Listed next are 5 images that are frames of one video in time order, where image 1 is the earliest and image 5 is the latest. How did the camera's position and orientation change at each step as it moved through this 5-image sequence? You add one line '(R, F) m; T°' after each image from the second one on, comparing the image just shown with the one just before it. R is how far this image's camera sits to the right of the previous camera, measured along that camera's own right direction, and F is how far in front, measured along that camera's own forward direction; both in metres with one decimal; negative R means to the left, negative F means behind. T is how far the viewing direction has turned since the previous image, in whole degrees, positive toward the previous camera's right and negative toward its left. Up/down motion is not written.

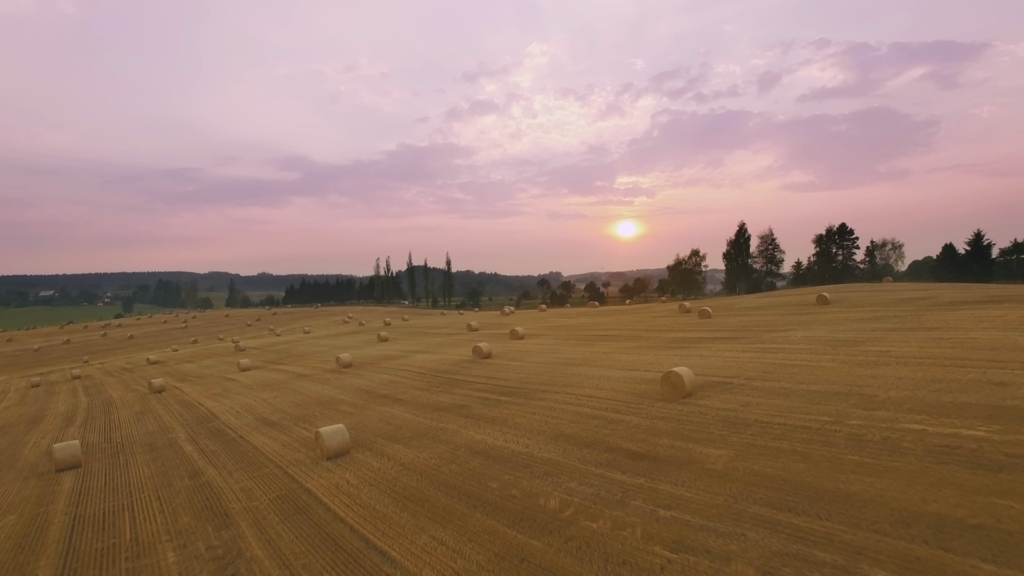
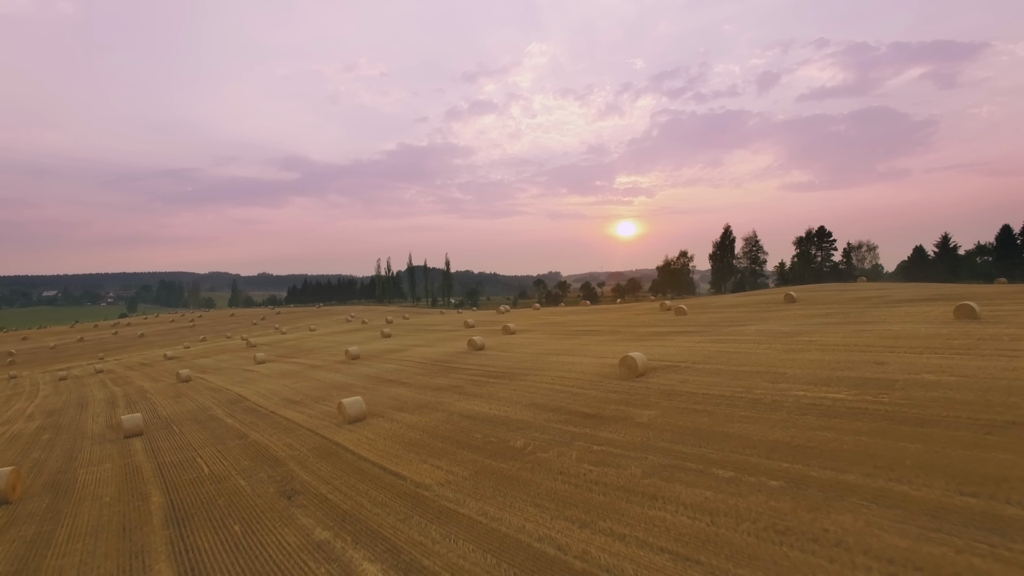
(+0.4, -2.1) m; 0°
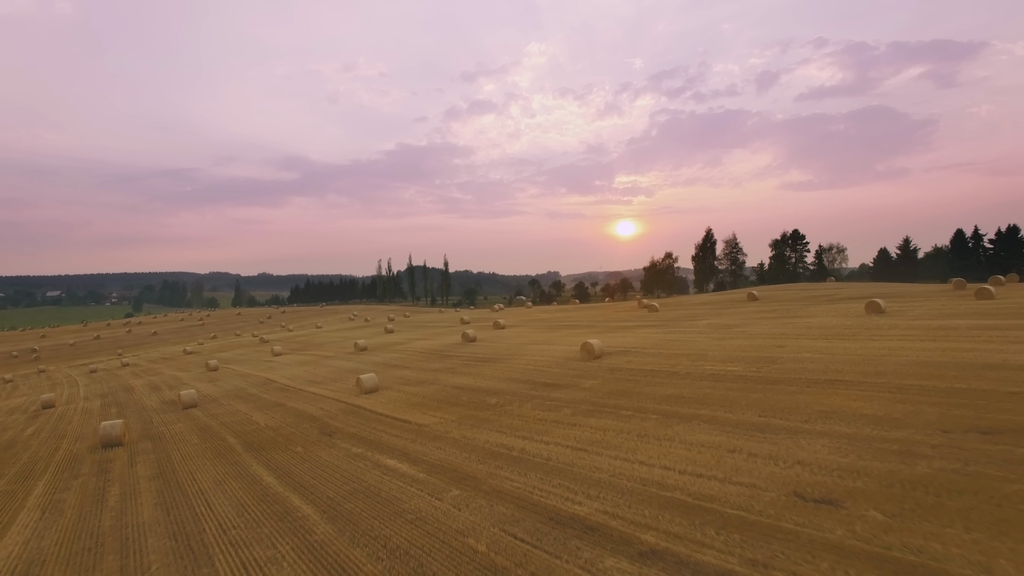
(+0.5, -2.8) m; 0°
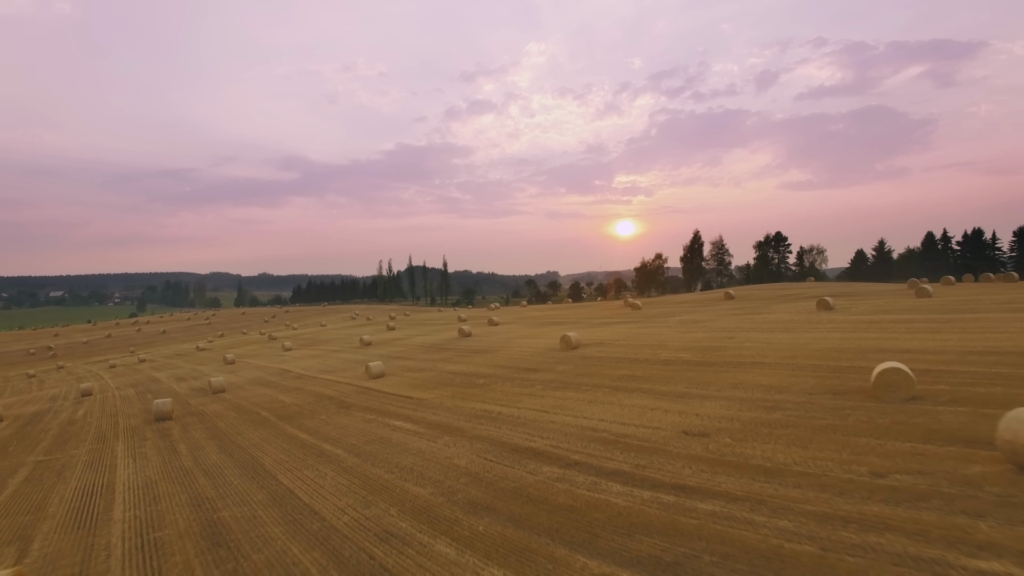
(+0.4, -2.1) m; 0°
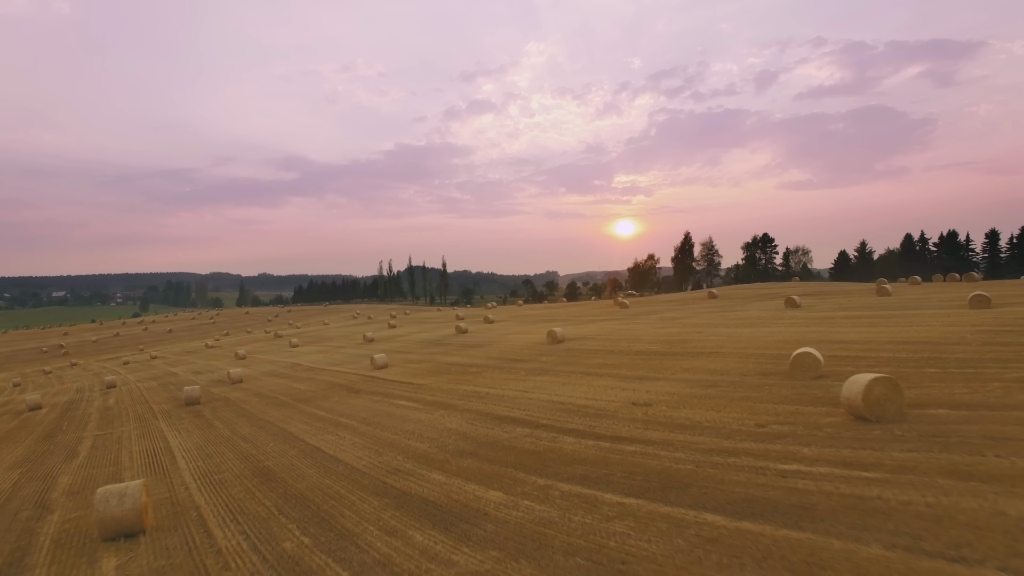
(+0.3, -1.6) m; 0°
